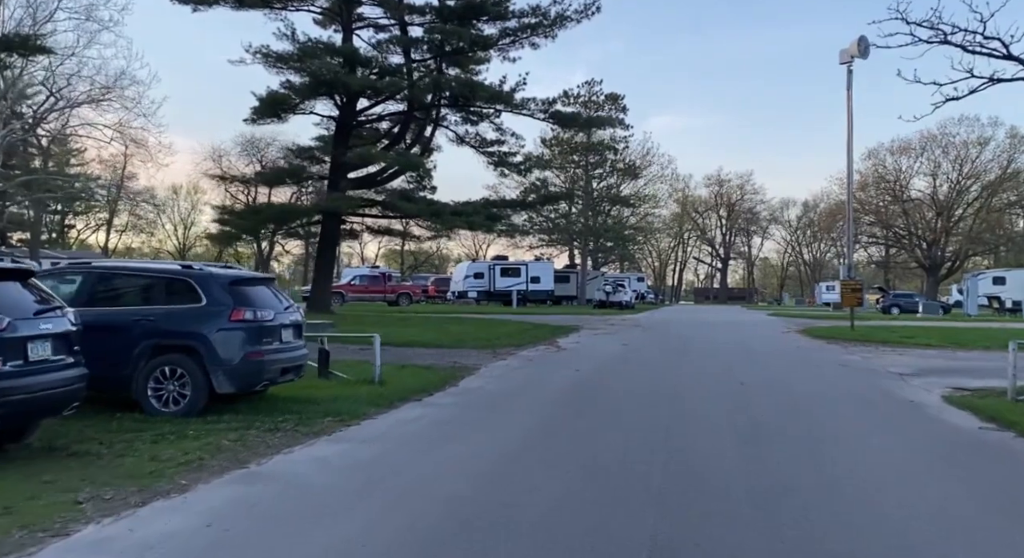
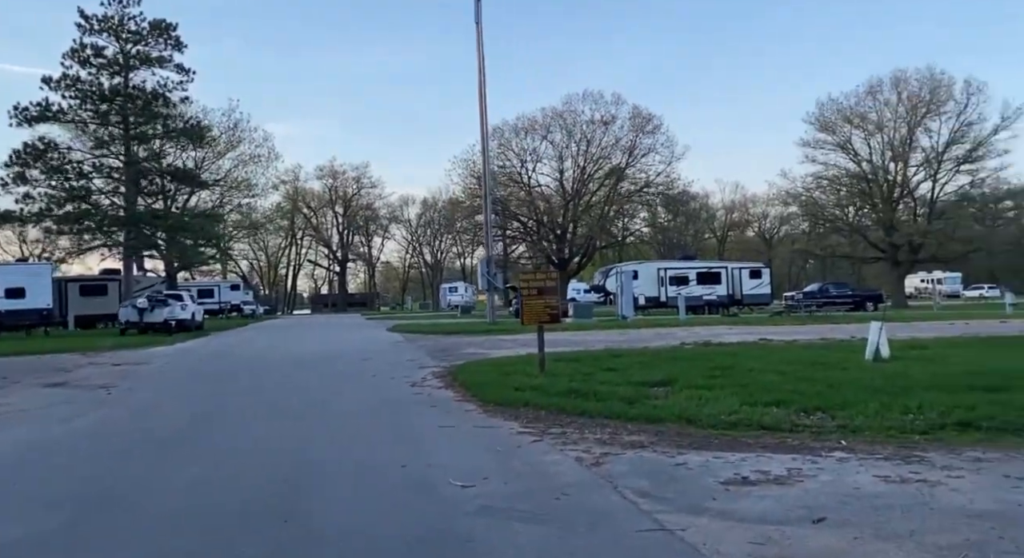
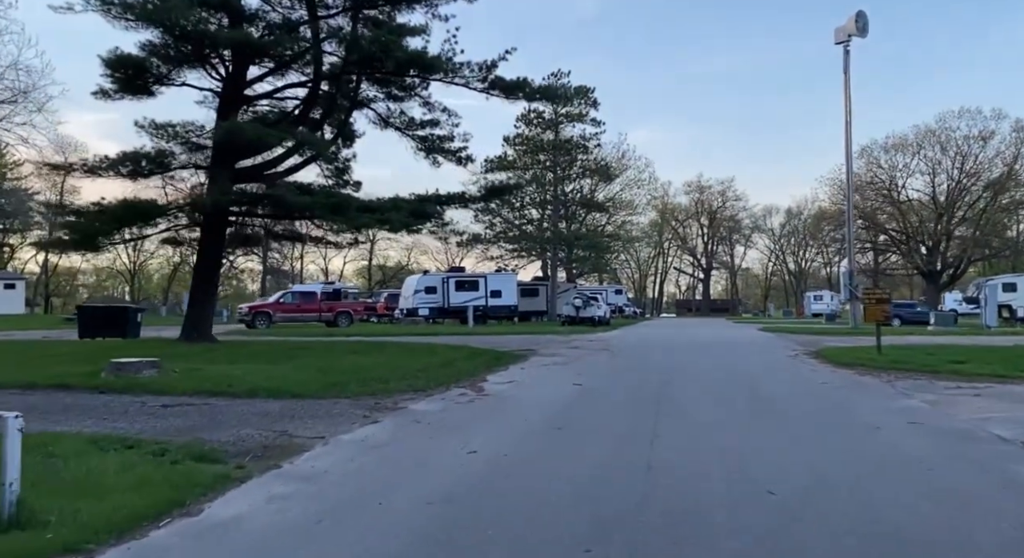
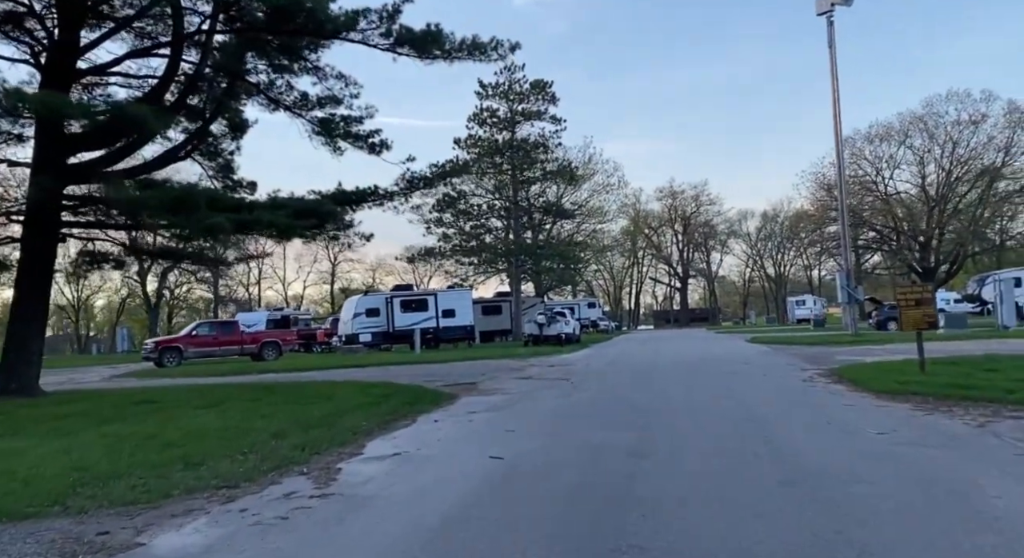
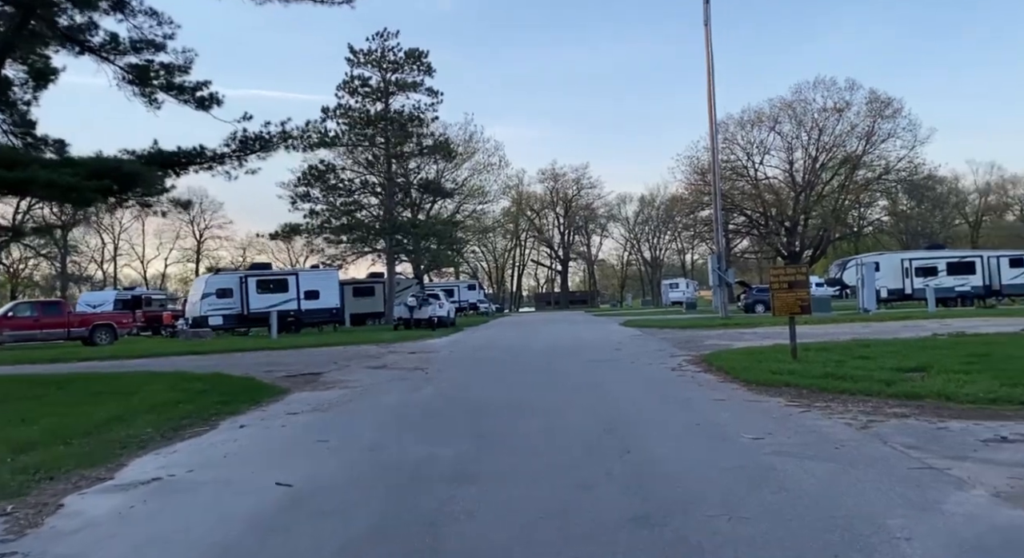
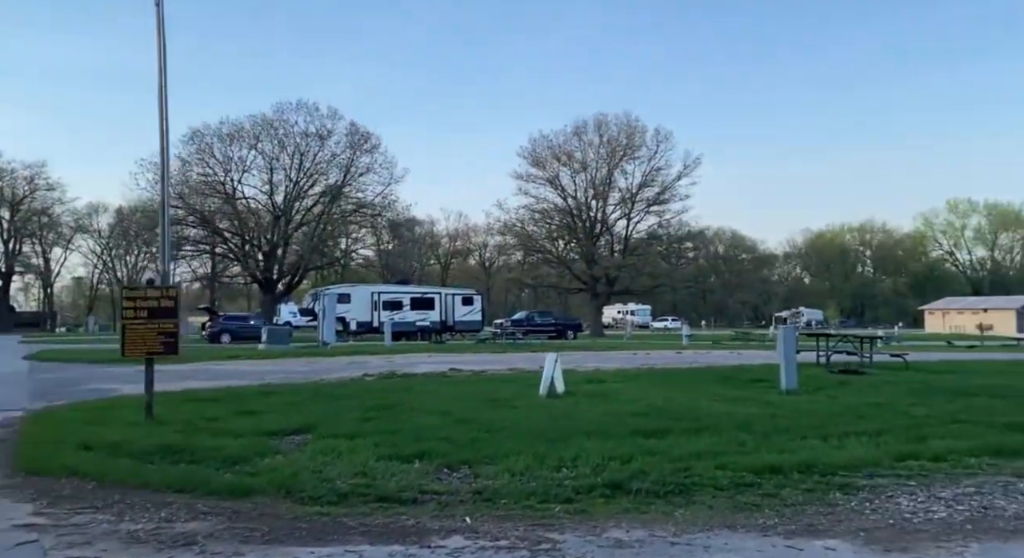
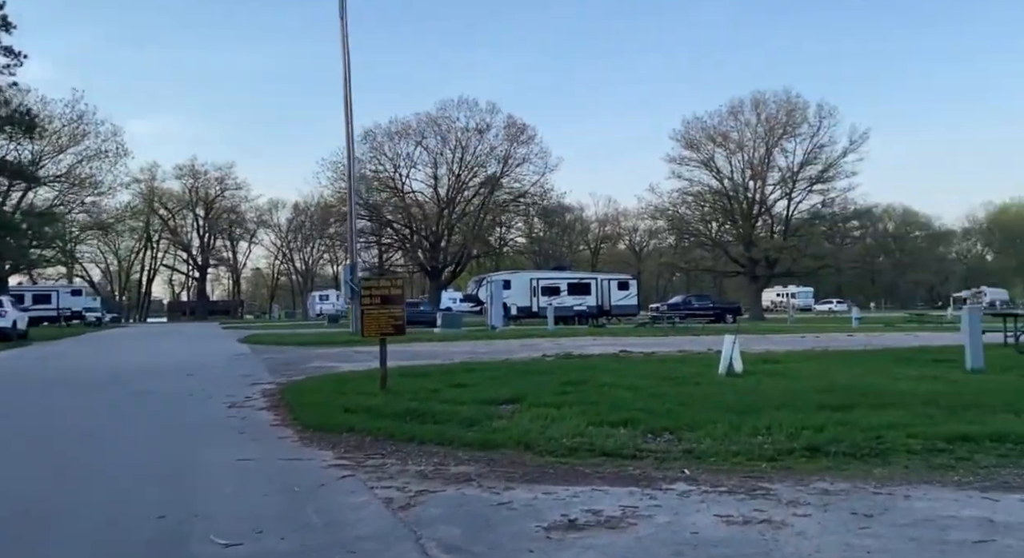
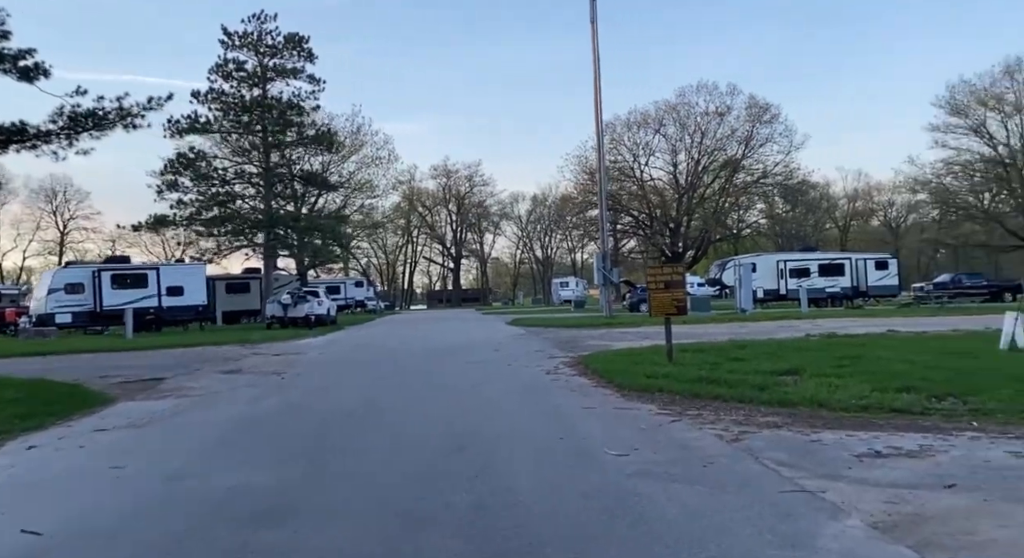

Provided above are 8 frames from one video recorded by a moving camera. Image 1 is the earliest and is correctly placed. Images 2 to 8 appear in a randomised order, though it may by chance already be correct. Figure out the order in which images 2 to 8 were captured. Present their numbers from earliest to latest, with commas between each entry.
3, 4, 5, 8, 2, 7, 6
